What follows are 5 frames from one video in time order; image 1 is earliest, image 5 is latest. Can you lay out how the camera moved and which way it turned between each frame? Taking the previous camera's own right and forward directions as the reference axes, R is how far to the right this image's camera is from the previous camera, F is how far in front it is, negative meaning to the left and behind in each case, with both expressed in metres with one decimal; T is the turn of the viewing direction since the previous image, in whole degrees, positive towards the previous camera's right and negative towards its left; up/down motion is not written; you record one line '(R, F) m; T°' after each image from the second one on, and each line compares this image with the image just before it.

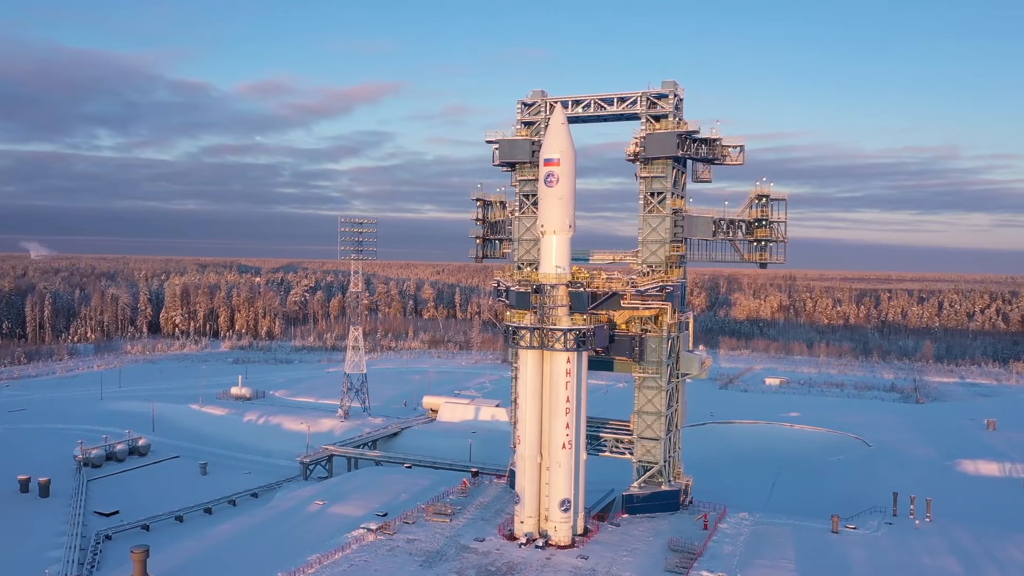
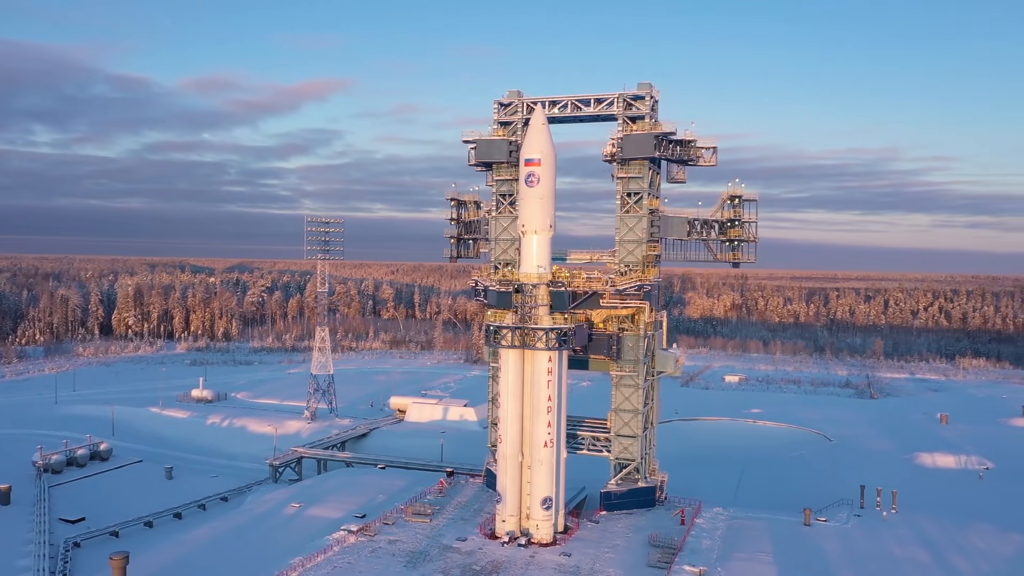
(-0.6, 0.0) m; +3°
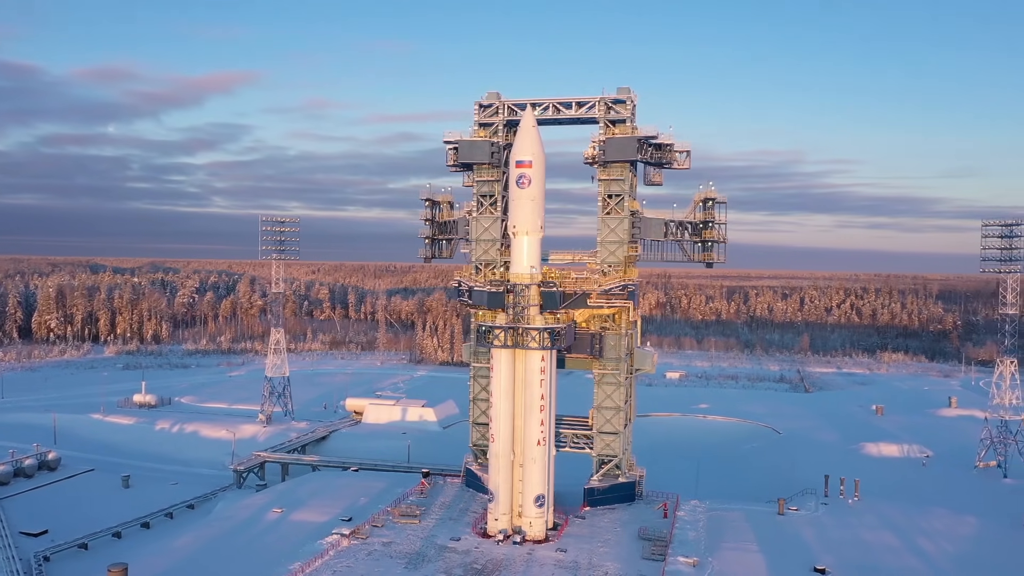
(-1.6, -0.1) m; +5°
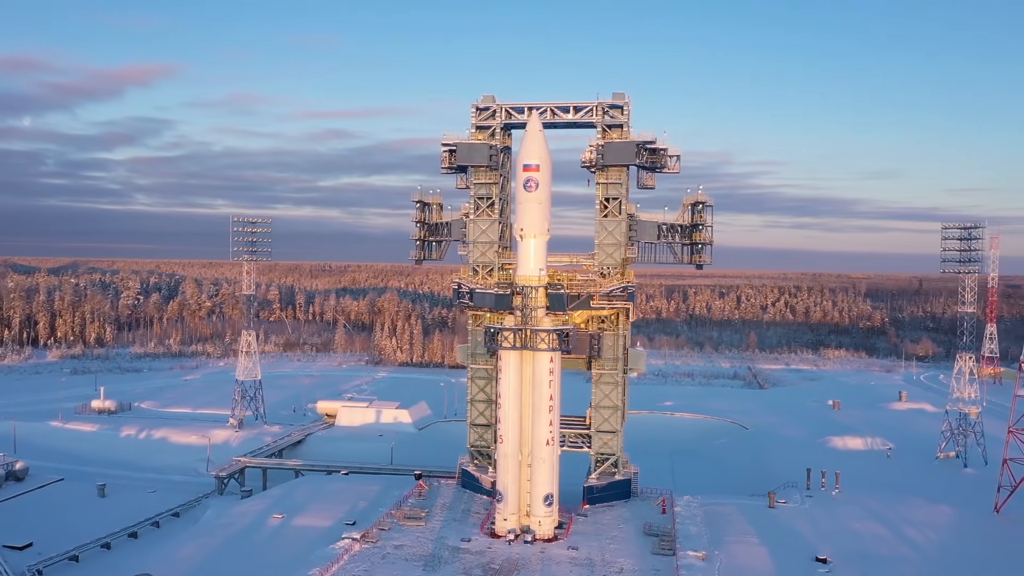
(-1.7, -0.2) m; +4°
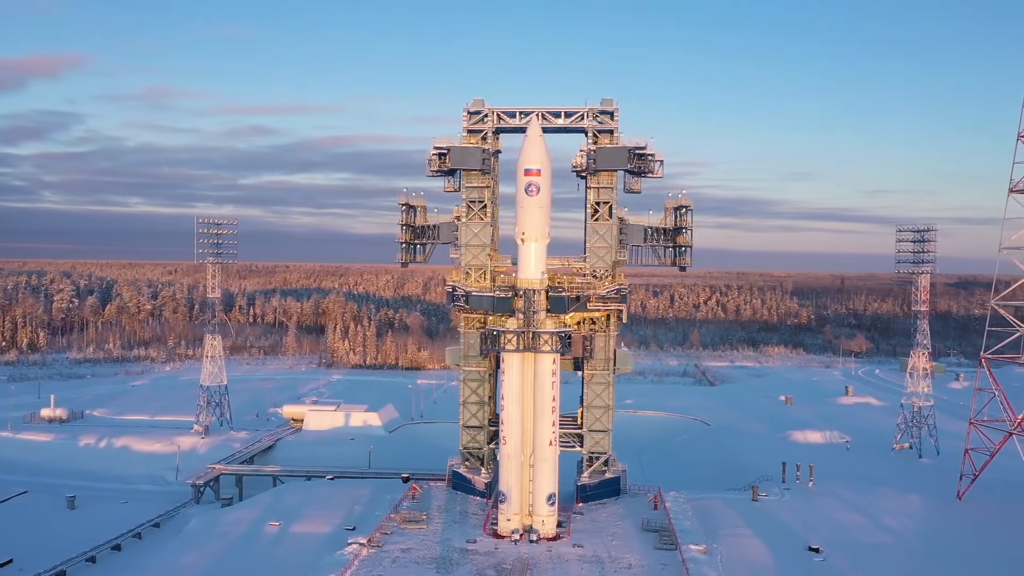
(-1.7, -0.2) m; +5°
